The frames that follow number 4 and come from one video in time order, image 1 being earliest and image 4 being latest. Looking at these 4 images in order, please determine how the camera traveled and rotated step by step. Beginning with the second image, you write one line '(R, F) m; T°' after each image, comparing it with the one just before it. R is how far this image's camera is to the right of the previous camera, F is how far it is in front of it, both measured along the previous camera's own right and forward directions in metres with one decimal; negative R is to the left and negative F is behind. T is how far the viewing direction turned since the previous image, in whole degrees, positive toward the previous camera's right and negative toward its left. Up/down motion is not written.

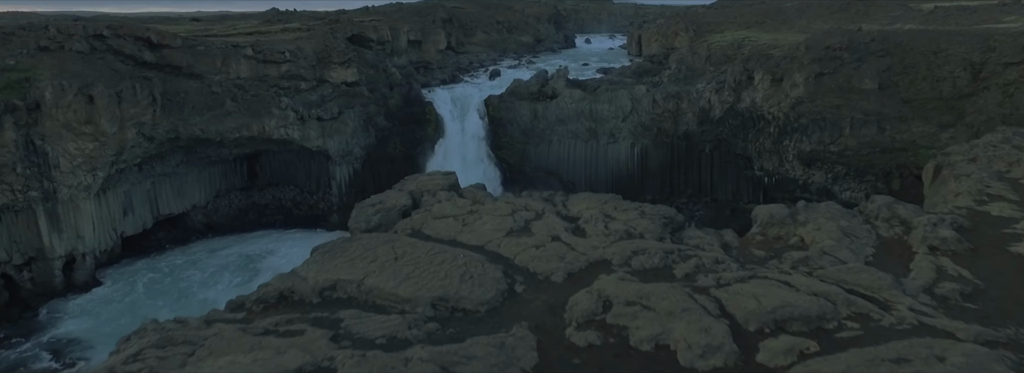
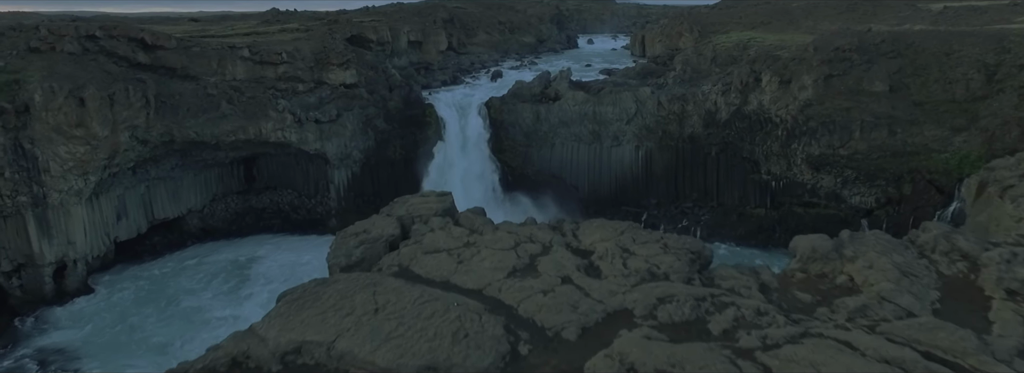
(0.0, +0.9) m; 0°
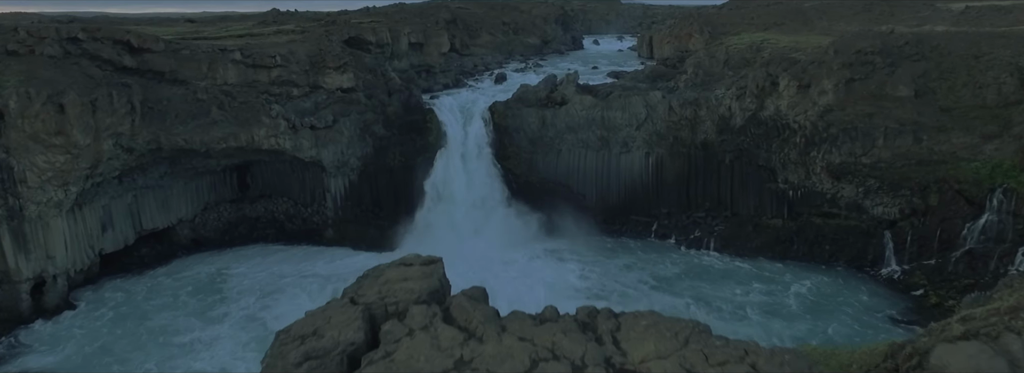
(-0.1, +2.0) m; 0°
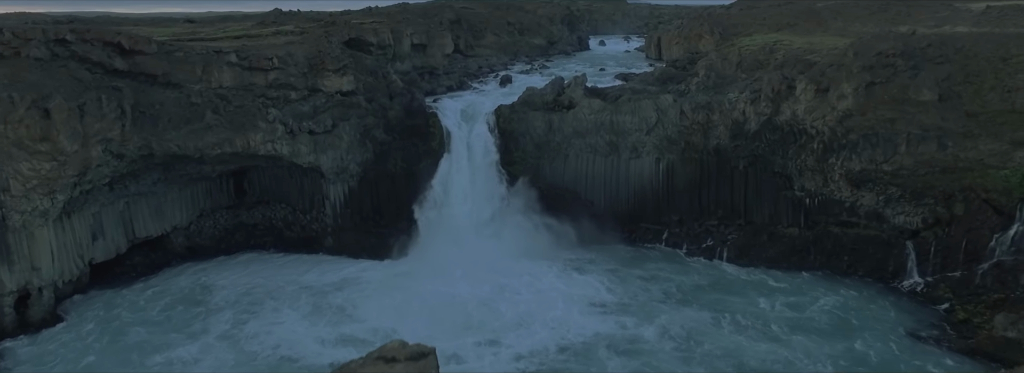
(-0.1, +1.5) m; 0°
